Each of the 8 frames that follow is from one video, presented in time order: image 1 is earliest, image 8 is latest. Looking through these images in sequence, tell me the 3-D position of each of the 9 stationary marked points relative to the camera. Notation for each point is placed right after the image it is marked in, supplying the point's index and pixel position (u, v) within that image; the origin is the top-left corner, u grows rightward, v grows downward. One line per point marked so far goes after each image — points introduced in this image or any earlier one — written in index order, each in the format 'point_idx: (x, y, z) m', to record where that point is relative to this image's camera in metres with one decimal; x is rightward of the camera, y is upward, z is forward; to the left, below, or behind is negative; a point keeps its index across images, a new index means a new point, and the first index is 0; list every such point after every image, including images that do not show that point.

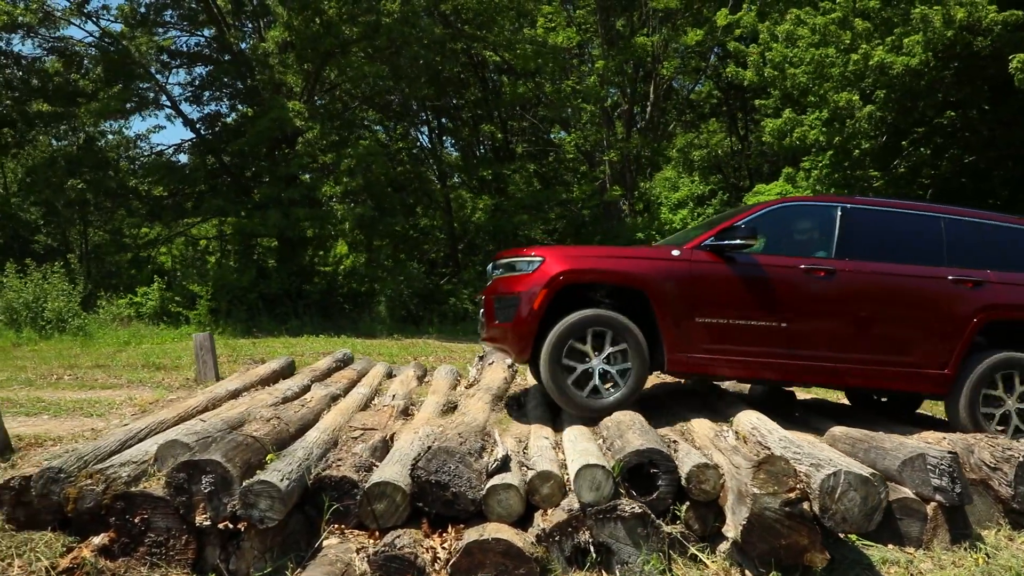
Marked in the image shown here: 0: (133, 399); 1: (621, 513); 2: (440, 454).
0: (-3.5, -1.0, +7.9) m
1: (+0.7, -1.3, +4.8) m
2: (-0.4, -1.0, +5.0) m
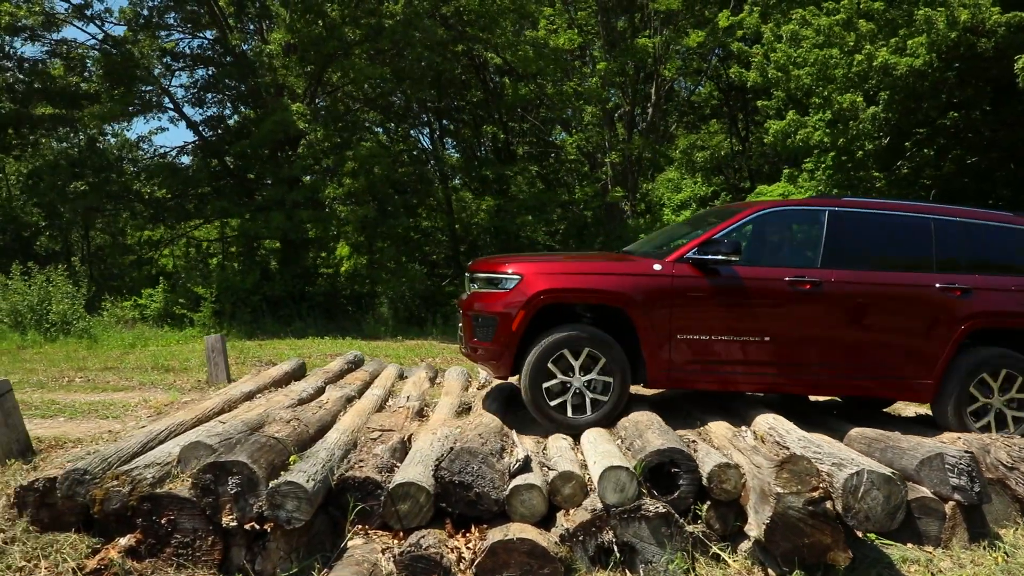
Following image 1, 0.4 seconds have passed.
0: (-3.4, -1.1, +7.9) m
1: (+0.8, -1.3, +4.8) m
2: (-0.3, -1.0, +5.0) m
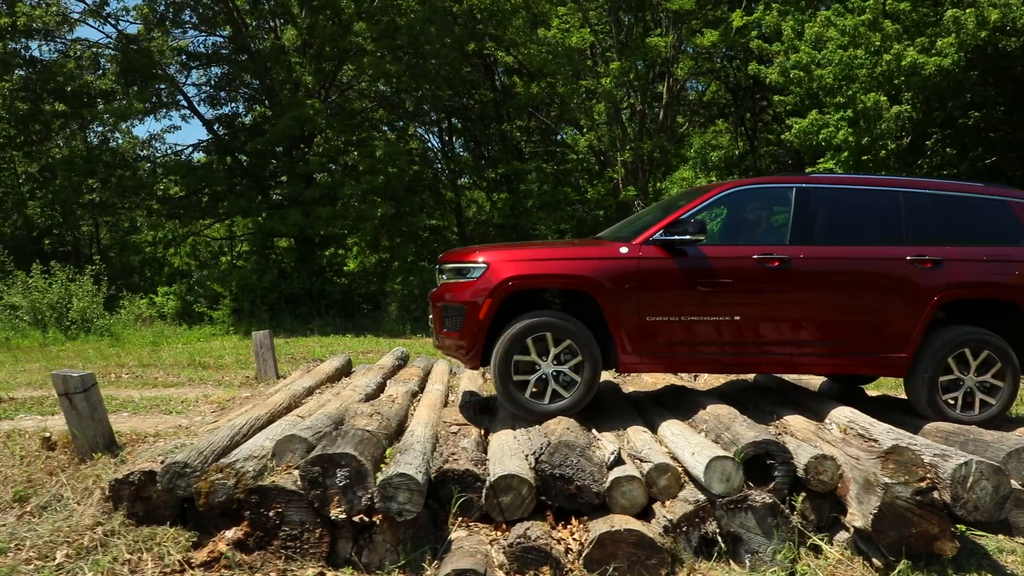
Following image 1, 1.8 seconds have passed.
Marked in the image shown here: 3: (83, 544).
0: (-2.9, -1.0, +7.9) m
1: (+1.4, -1.2, +4.8) m
2: (+0.3, -0.9, +5.0) m
3: (-2.4, -1.5, +4.8) m
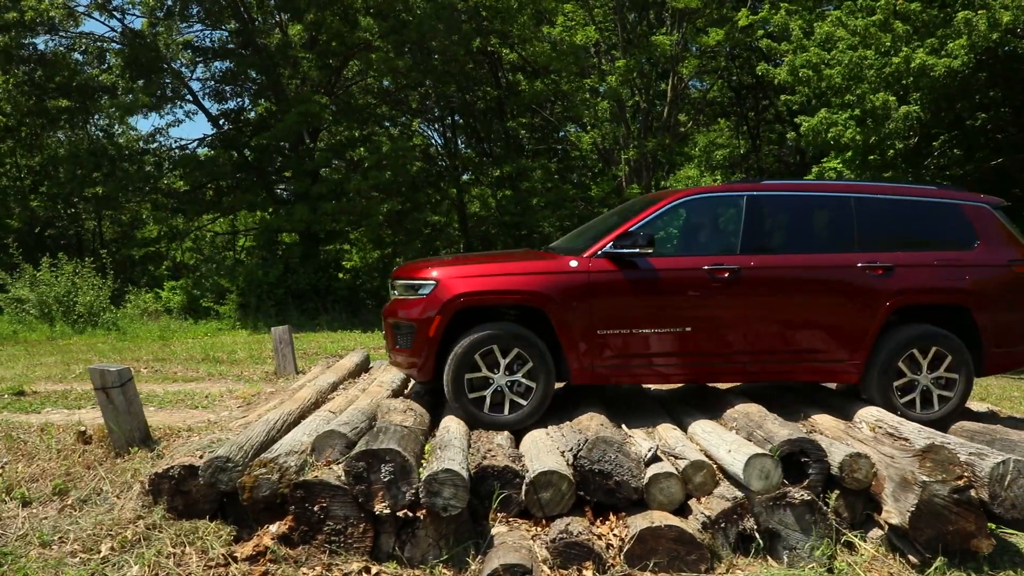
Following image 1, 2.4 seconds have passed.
0: (-2.6, -1.0, +8.0) m
1: (+1.6, -1.2, +4.9) m
2: (+0.5, -0.9, +5.1) m
3: (-2.2, -1.4, +4.8) m
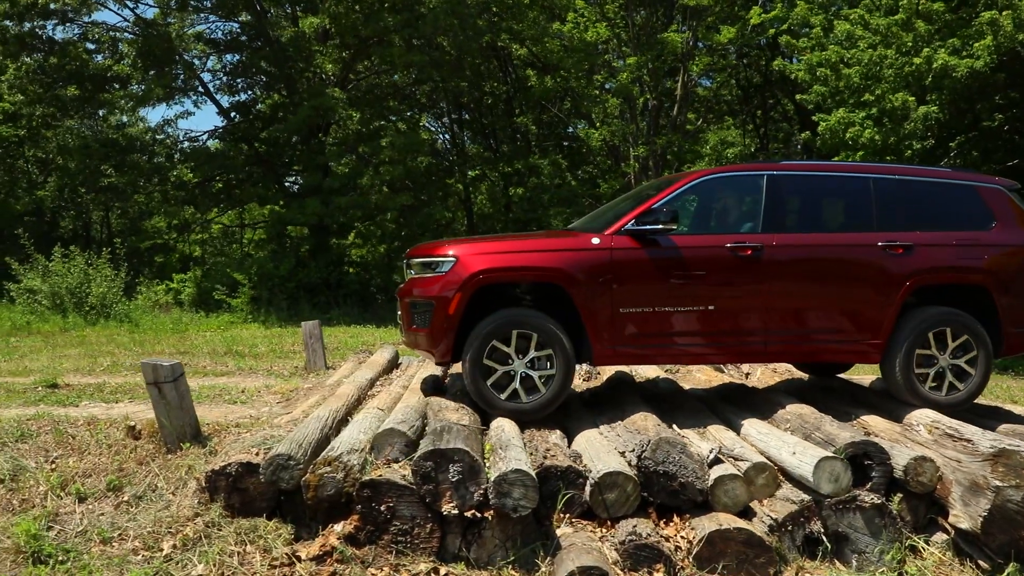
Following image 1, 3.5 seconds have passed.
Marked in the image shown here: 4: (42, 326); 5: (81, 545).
0: (-2.3, -0.9, +7.9) m
1: (+2.0, -1.2, +4.9) m
2: (+0.9, -0.9, +5.0) m
3: (-1.8, -1.4, +4.8) m
4: (-8.4, -0.7, +15.1) m
5: (-2.4, -1.4, +4.7) m
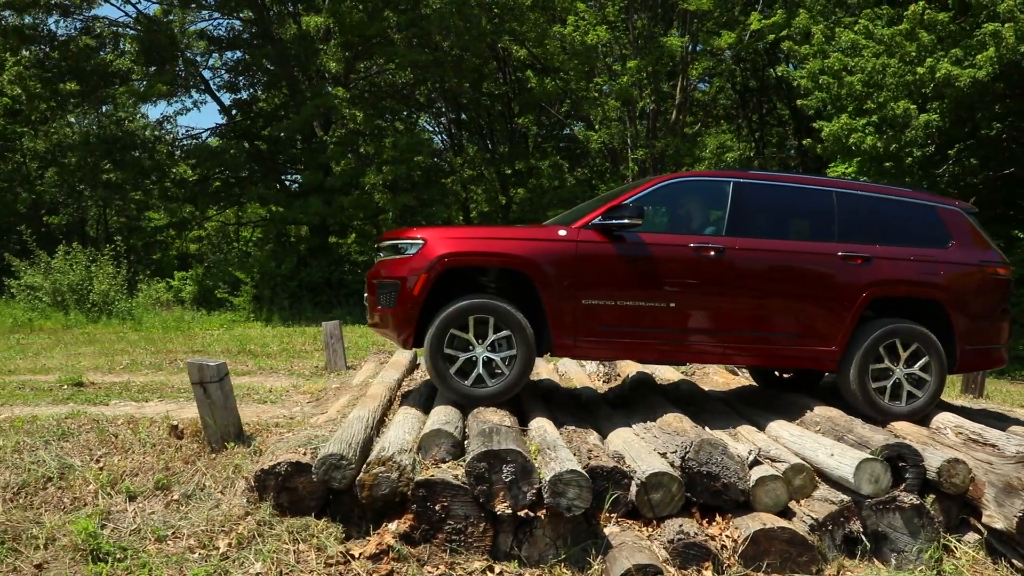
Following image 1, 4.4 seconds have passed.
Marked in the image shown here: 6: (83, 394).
0: (-2.1, -0.9, +7.9) m
1: (+2.3, -1.3, +5.0) m
2: (+1.2, -1.0, +5.1) m
3: (-1.6, -1.4, +4.8) m
4: (-8.3, -0.6, +15.0) m
5: (-2.1, -1.4, +4.7) m
6: (-3.8, -0.9, +7.5) m
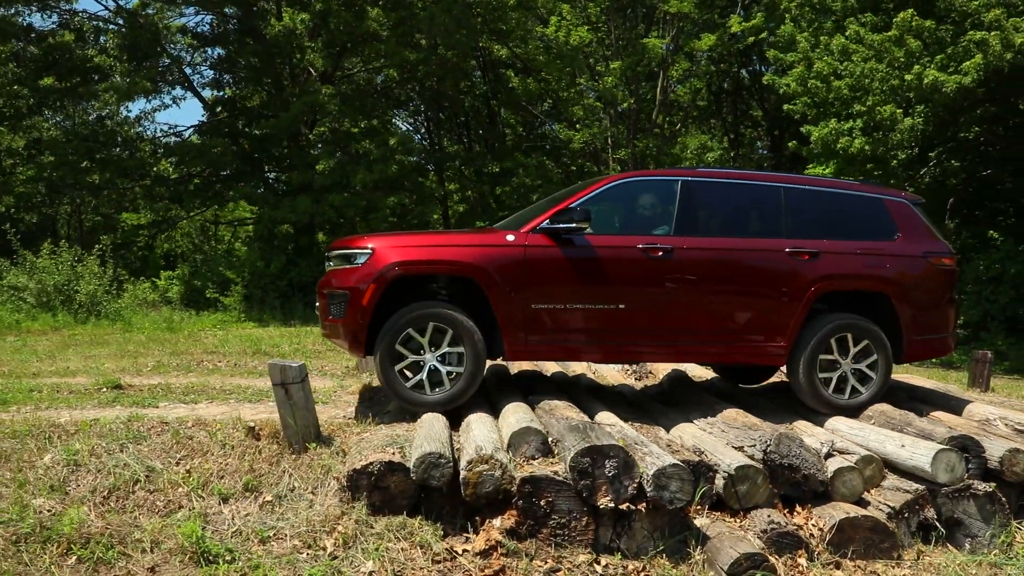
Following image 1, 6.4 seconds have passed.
0: (-1.7, -0.9, +8.0) m
1: (+2.8, -1.3, +5.3) m
2: (+1.7, -1.0, +5.3) m
3: (-1.0, -1.4, +4.9) m
4: (-8.3, -0.6, +14.7) m
5: (-1.5, -1.5, +4.8) m
6: (-3.4, -0.9, +7.4) m
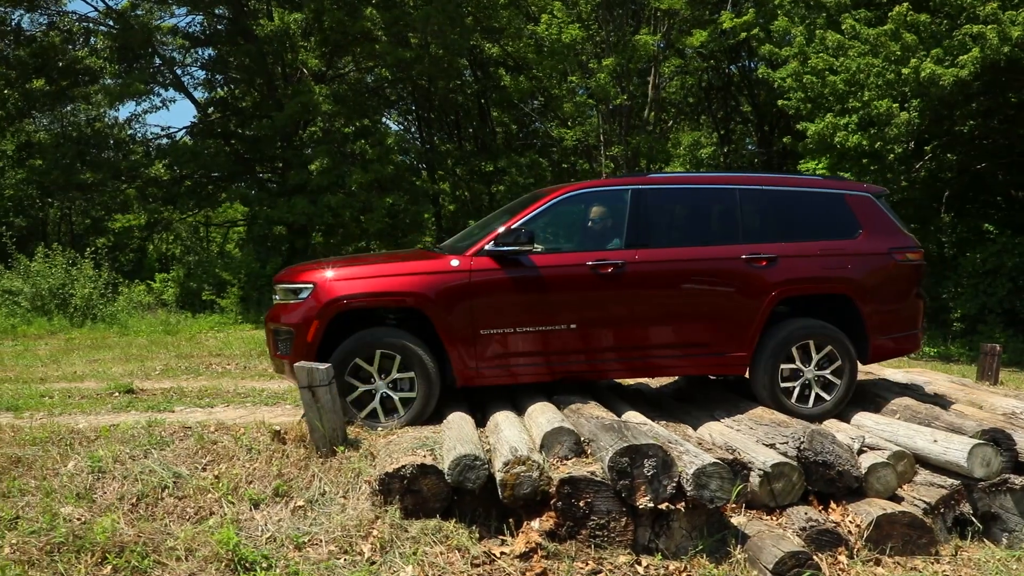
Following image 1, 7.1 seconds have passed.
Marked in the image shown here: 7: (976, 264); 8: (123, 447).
0: (-1.5, -0.9, +7.9) m
1: (+3.0, -1.2, +5.3) m
2: (+1.9, -0.9, +5.3) m
3: (-0.8, -1.4, +4.8) m
4: (-8.3, -0.7, +14.5) m
5: (-1.3, -1.5, +4.7) m
6: (-3.2, -1.0, +7.3) m
7: (+9.1, +0.5, +16.6) m
8: (-2.6, -1.0, +5.6) m
